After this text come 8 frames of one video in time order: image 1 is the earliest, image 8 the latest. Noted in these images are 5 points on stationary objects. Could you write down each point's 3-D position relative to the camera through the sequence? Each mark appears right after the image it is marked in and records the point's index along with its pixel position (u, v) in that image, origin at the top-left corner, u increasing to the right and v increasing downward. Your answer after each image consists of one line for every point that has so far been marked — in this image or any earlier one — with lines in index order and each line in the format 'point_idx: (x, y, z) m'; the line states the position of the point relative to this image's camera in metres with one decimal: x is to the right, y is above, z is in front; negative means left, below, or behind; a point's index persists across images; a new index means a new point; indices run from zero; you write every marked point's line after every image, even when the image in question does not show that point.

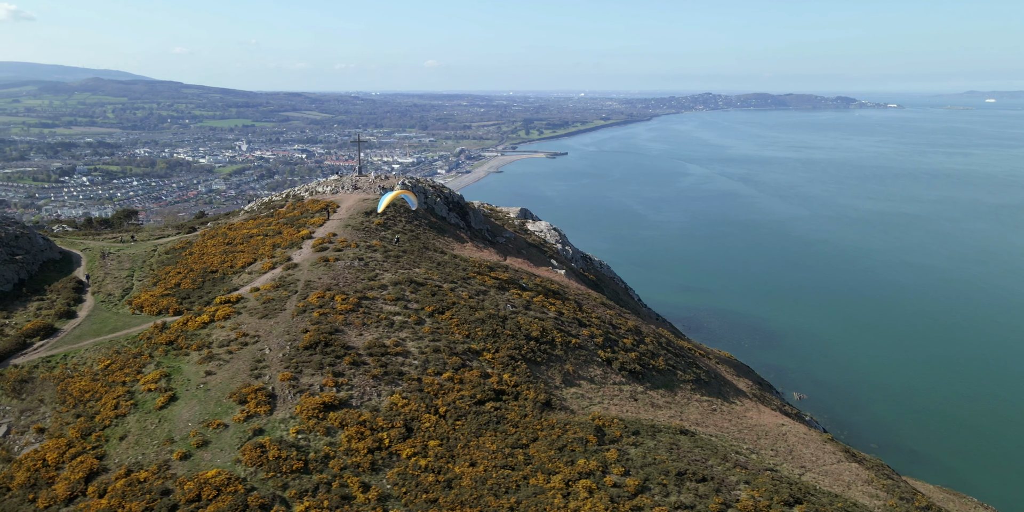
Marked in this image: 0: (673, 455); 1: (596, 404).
0: (+3.5, -4.4, +16.4) m
1: (+2.1, -3.7, +18.8) m
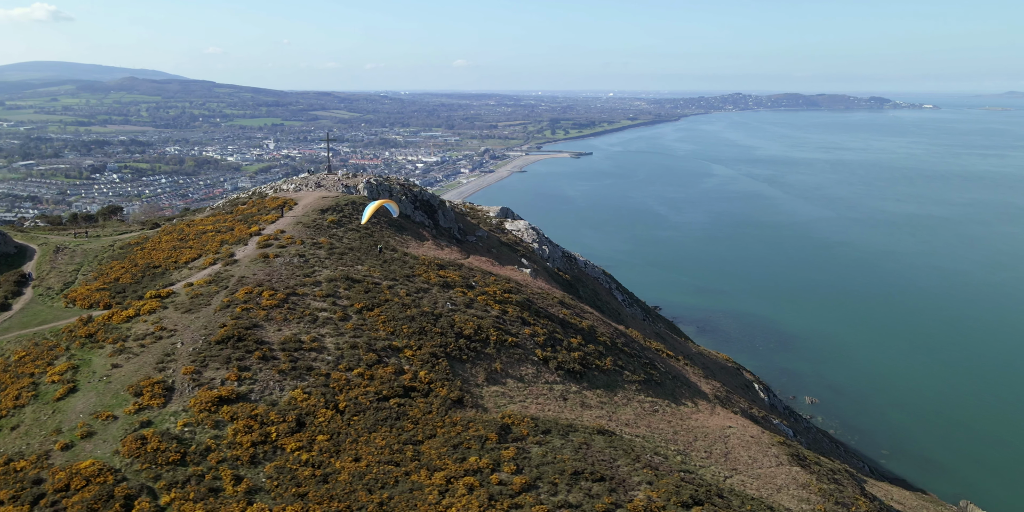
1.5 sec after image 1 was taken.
0: (+1.4, -4.4, +16.4) m
1: (+0.1, -3.7, +18.8) m
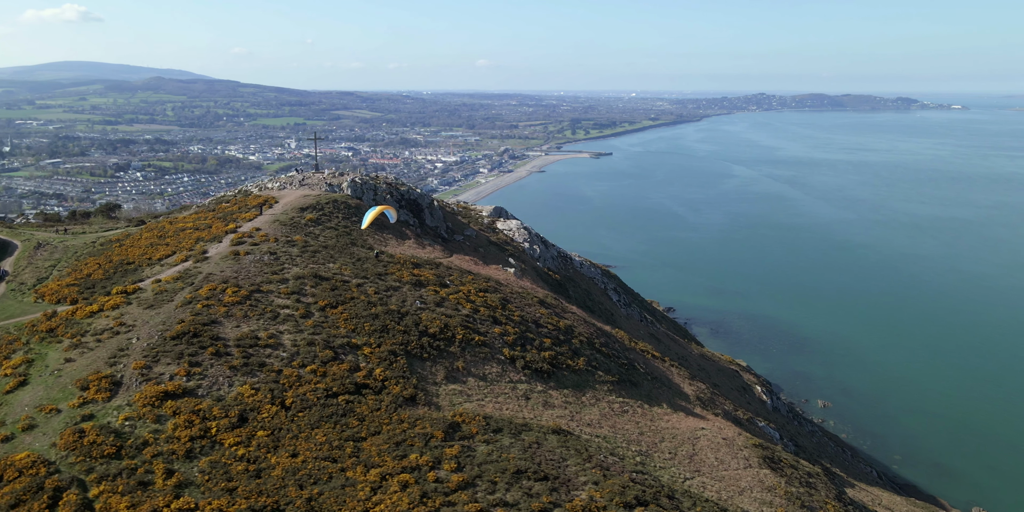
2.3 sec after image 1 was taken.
0: (+0.3, -4.4, +16.4) m
1: (-1.0, -3.7, +18.8) m
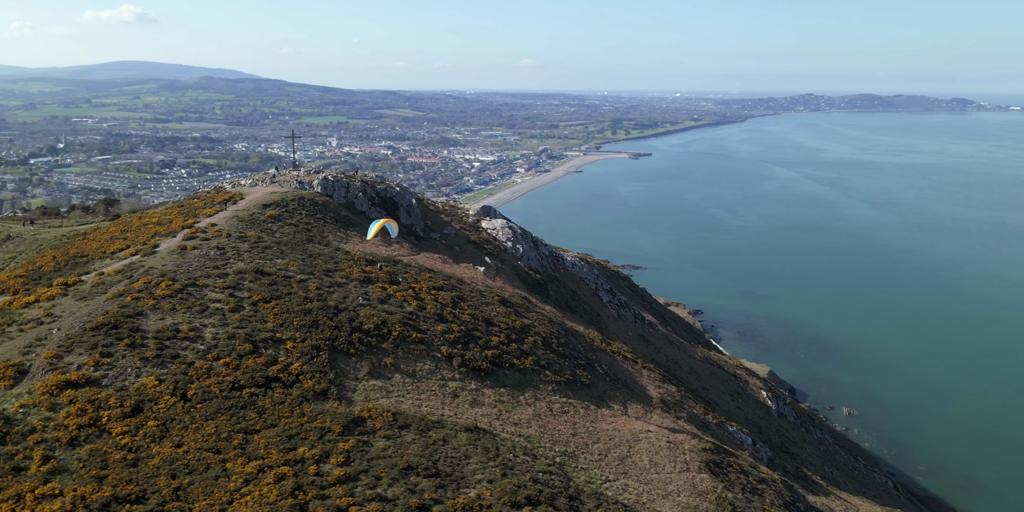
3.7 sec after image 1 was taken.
0: (-1.9, -4.3, +16.4) m
1: (-3.1, -3.6, +19.0) m
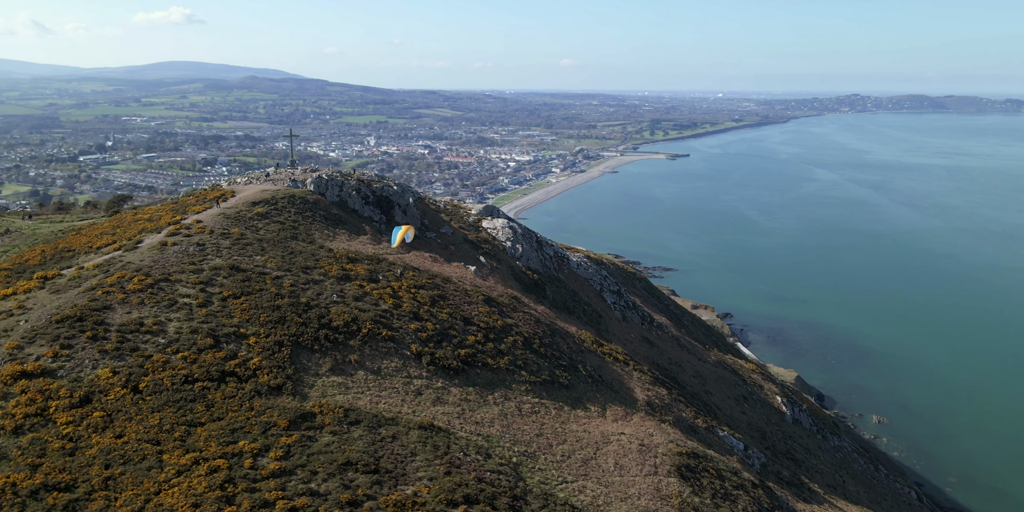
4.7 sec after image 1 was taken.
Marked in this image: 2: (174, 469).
0: (-3.2, -4.3, +16.6) m
1: (-4.2, -3.5, +19.2) m
2: (-6.3, -4.0, +13.9) m
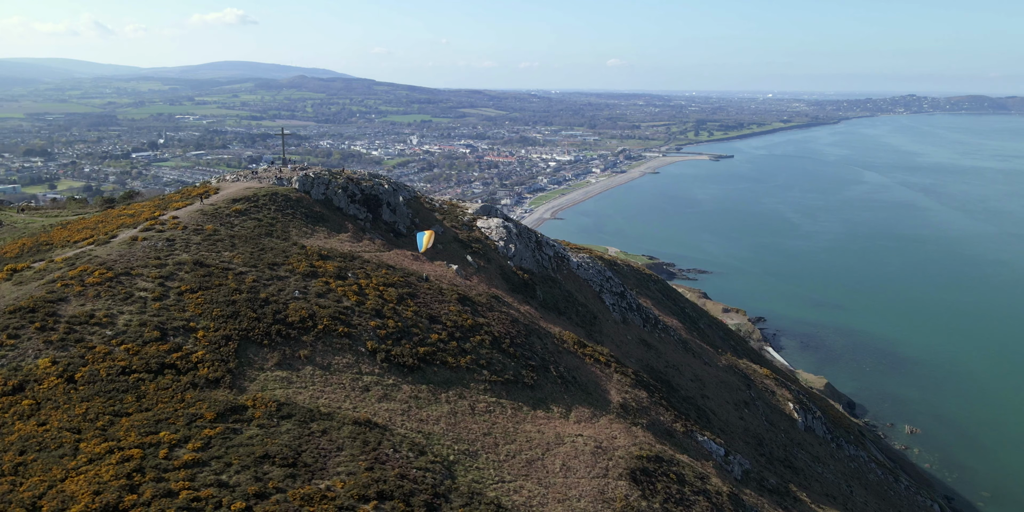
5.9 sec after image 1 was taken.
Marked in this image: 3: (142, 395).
0: (-4.9, -4.2, +16.9) m
1: (-5.8, -3.5, +19.5) m
2: (-8.2, -3.9, +14.4) m
3: (-8.4, -3.2, +16.9) m
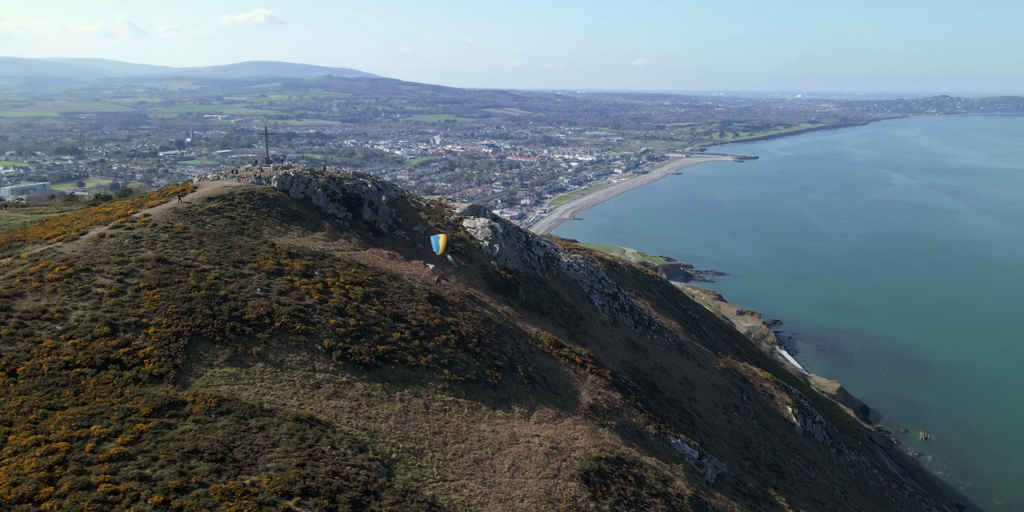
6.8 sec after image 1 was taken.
0: (-6.5, -4.1, +17.1) m
1: (-7.3, -3.4, +19.7) m
2: (-9.9, -3.8, +14.7) m
3: (-10.0, -3.1, +17.2) m
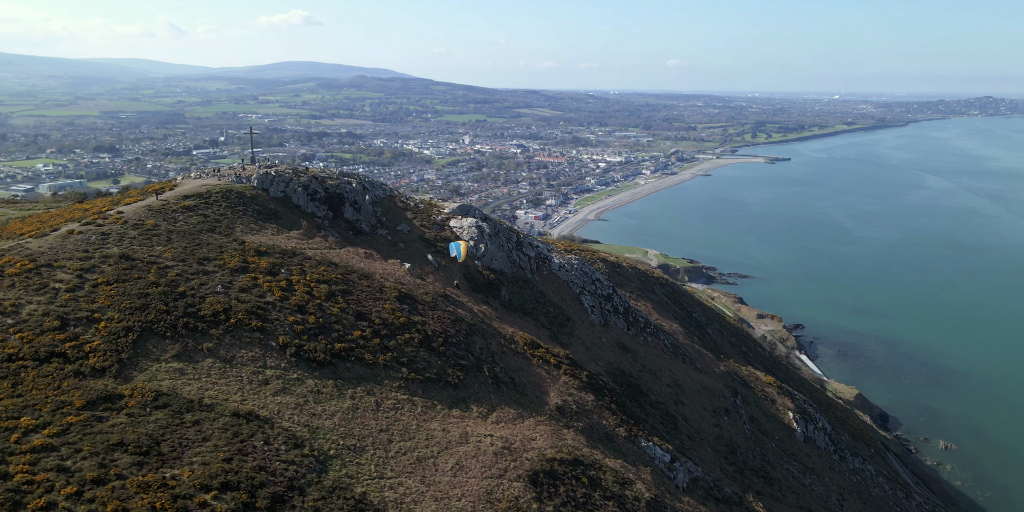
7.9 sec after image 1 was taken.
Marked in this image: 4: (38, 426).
0: (-8.3, -4.1, +17.4) m
1: (-8.9, -3.3, +20.1) m
2: (-11.7, -3.7, +15.1) m
3: (-11.7, -3.0, +17.7) m
4: (-10.4, -3.7, +16.3) m
